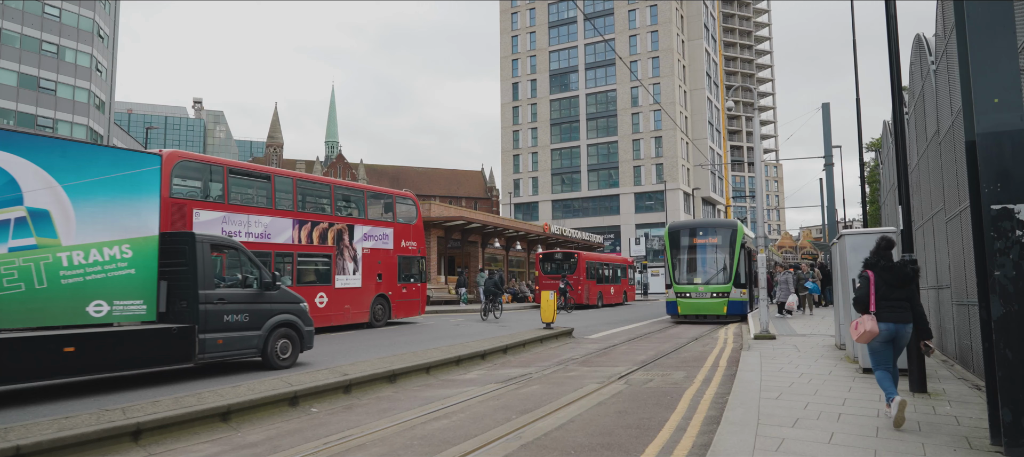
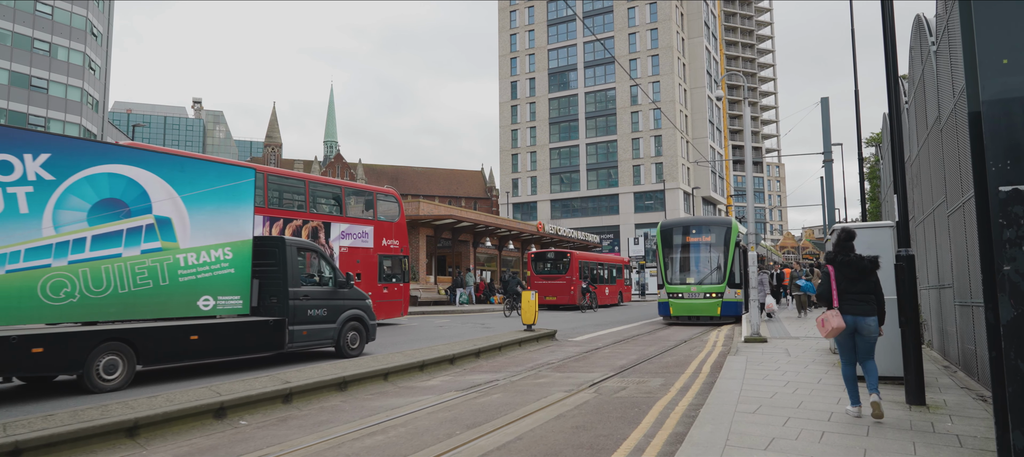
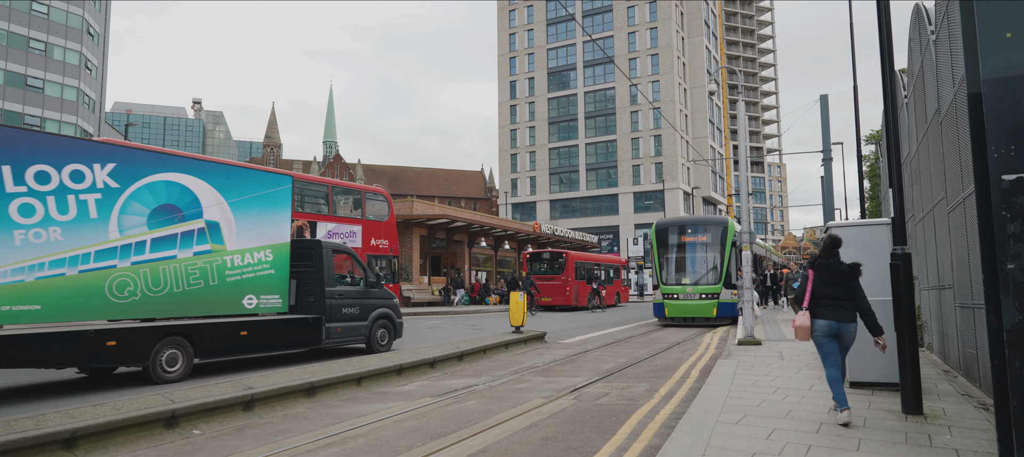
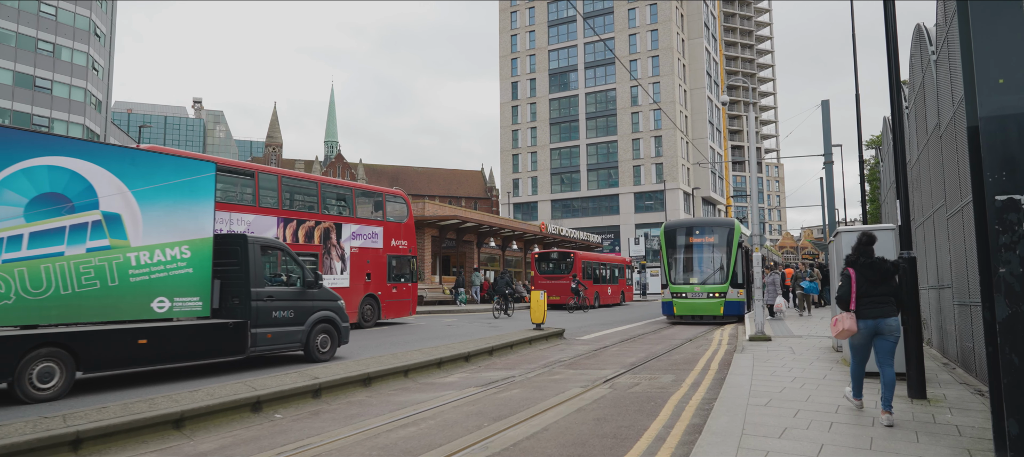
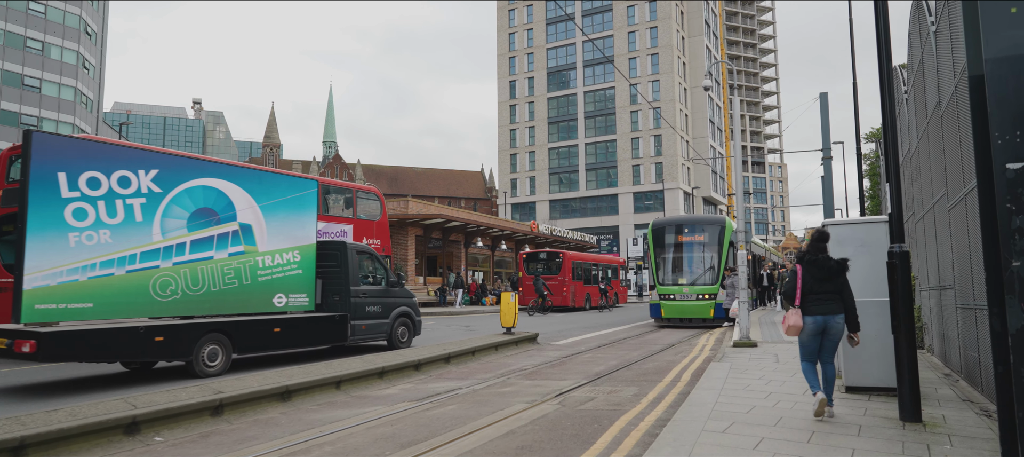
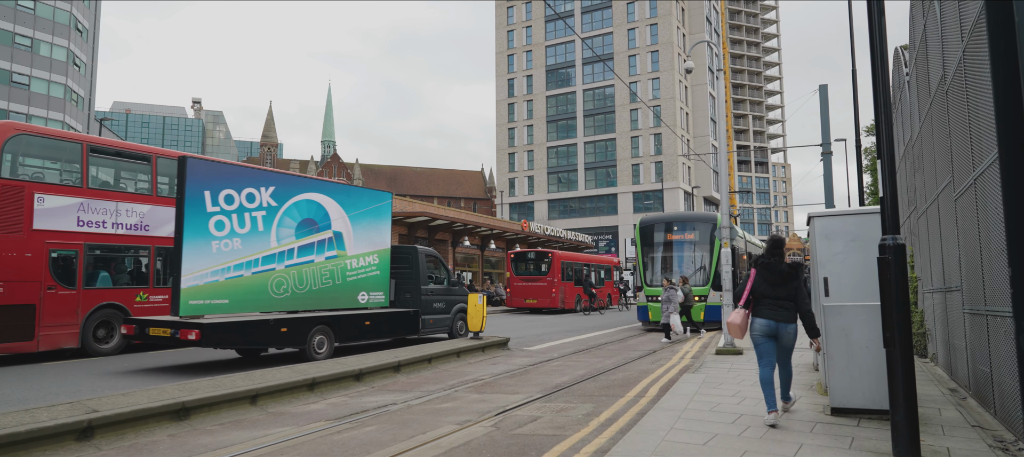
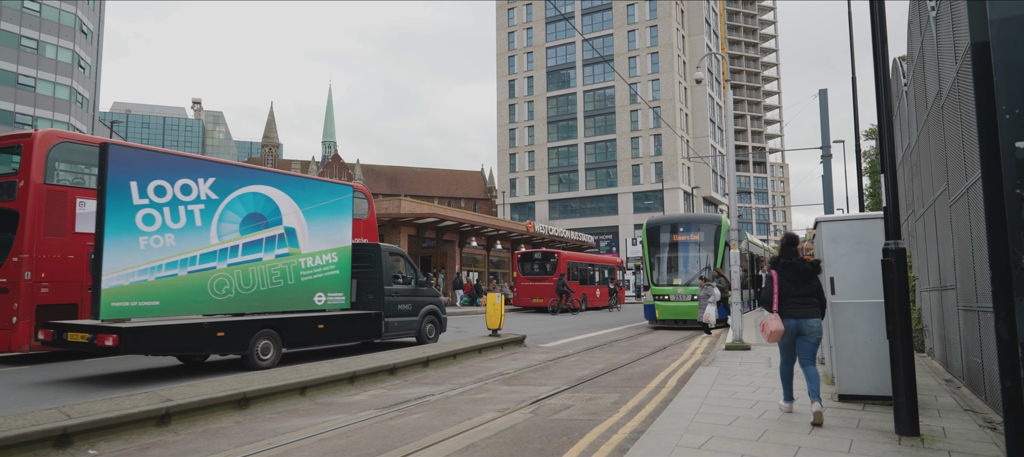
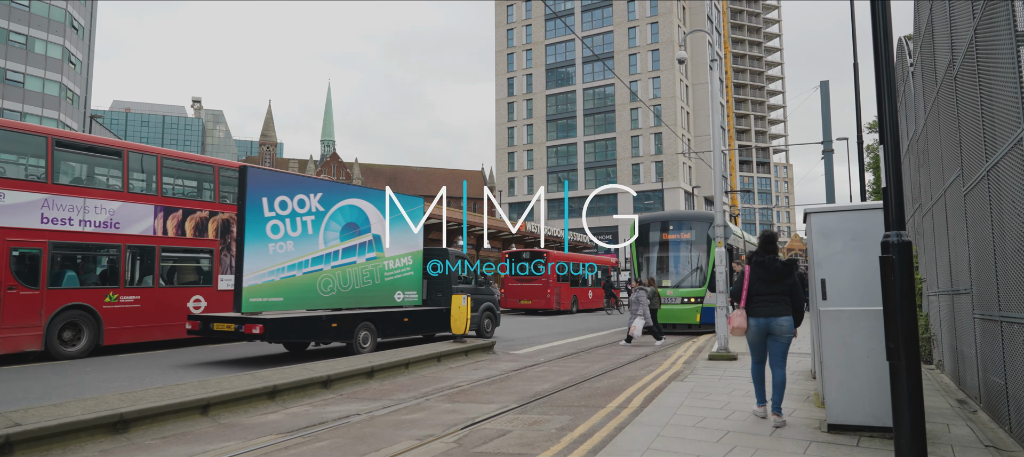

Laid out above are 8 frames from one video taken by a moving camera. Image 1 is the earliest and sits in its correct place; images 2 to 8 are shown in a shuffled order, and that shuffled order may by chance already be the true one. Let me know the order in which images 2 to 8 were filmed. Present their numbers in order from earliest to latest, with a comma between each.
4, 2, 3, 5, 7, 6, 8
